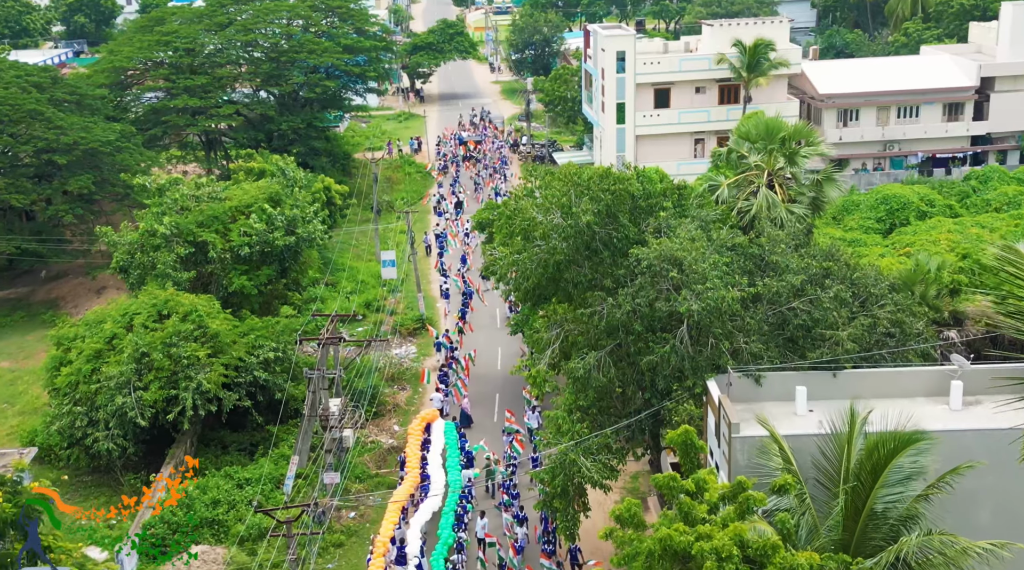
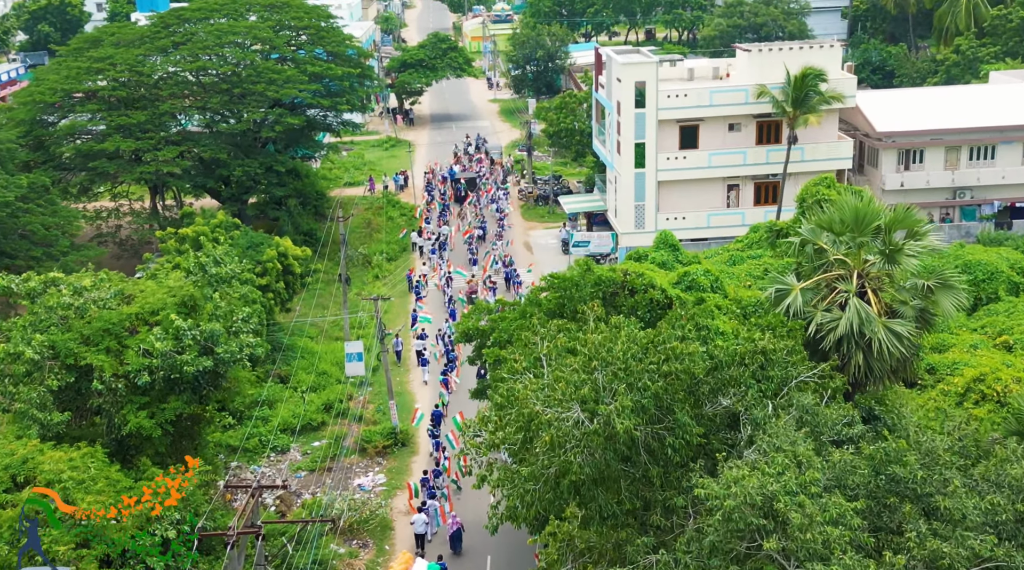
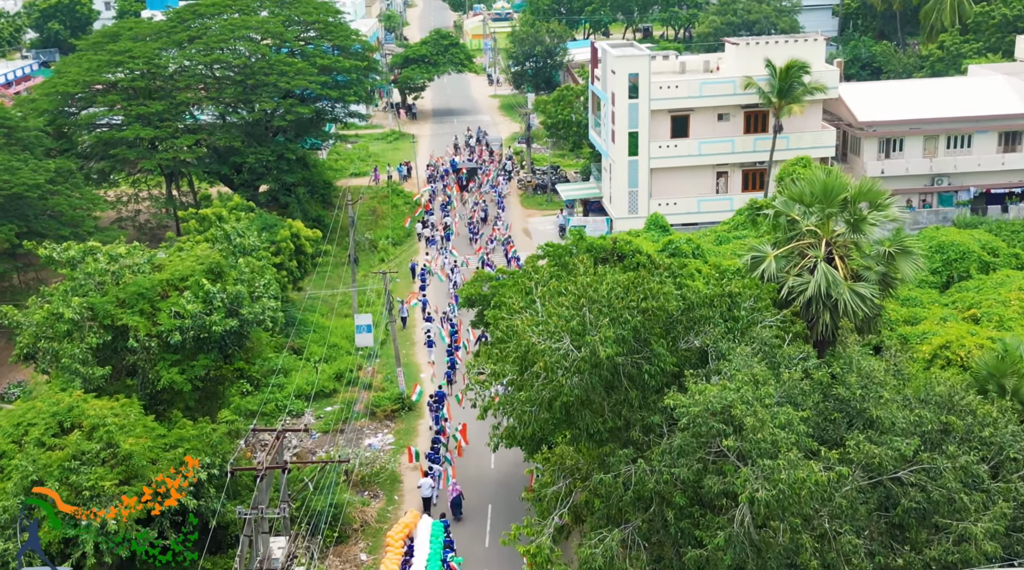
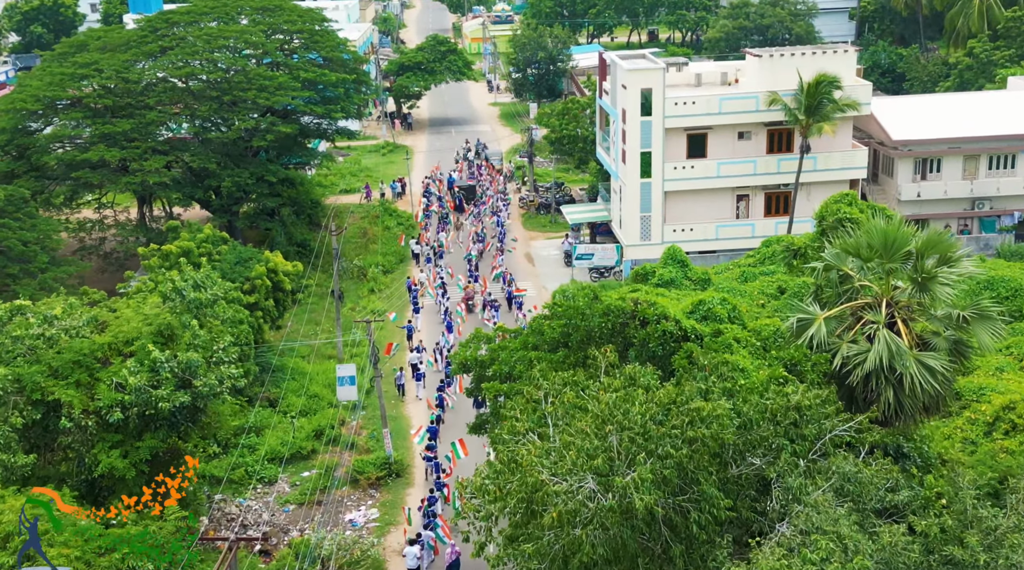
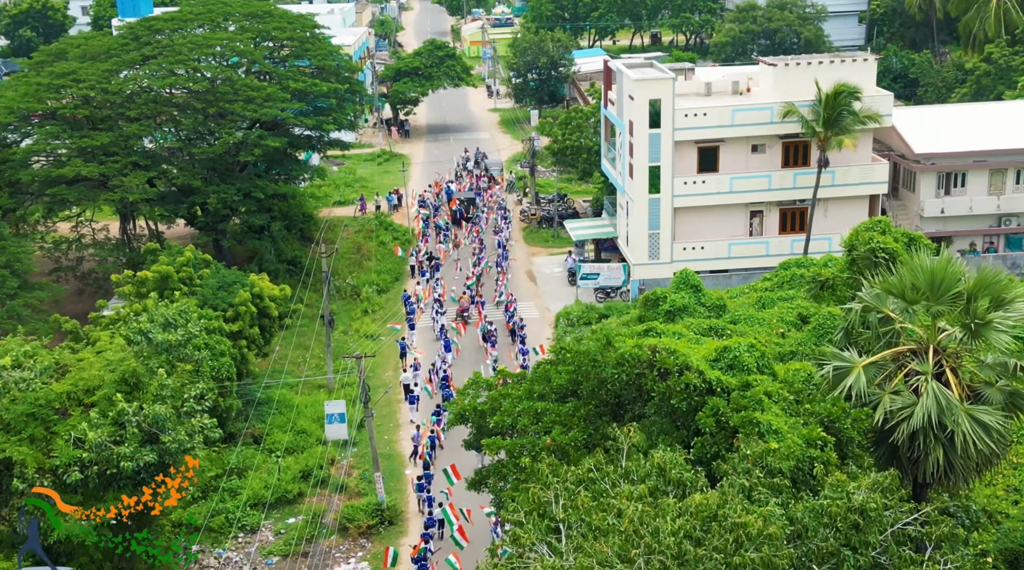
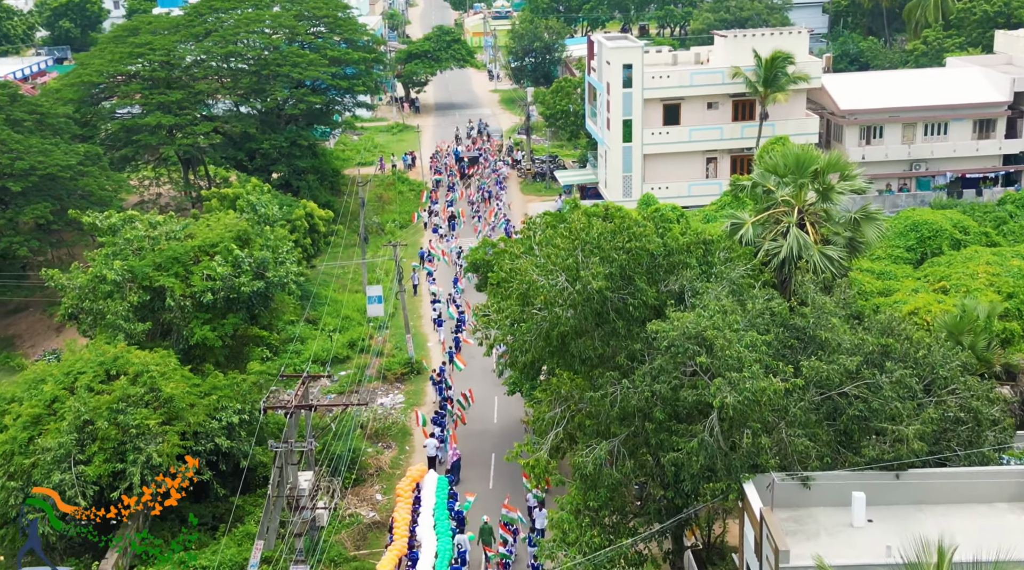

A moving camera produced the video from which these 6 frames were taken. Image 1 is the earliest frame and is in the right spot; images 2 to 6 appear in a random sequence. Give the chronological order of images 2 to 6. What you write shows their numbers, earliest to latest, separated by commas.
6, 3, 2, 4, 5
